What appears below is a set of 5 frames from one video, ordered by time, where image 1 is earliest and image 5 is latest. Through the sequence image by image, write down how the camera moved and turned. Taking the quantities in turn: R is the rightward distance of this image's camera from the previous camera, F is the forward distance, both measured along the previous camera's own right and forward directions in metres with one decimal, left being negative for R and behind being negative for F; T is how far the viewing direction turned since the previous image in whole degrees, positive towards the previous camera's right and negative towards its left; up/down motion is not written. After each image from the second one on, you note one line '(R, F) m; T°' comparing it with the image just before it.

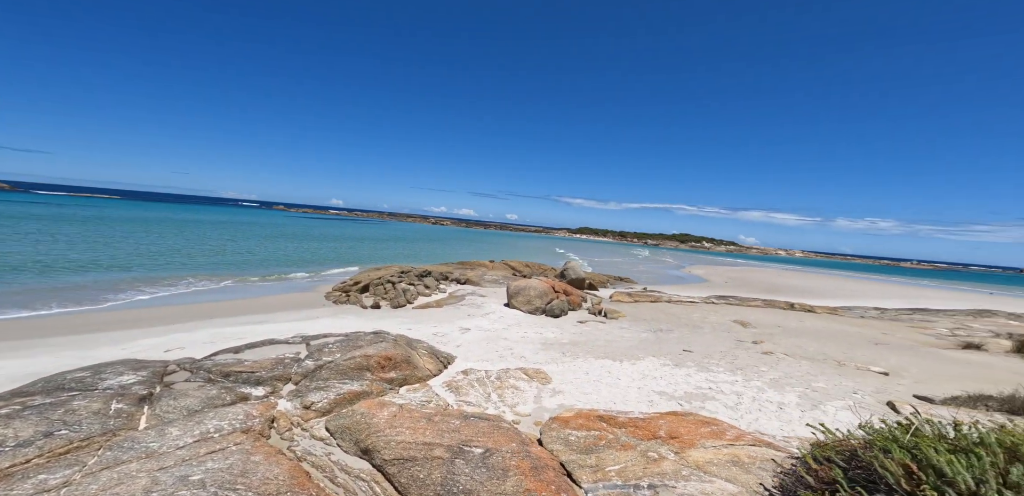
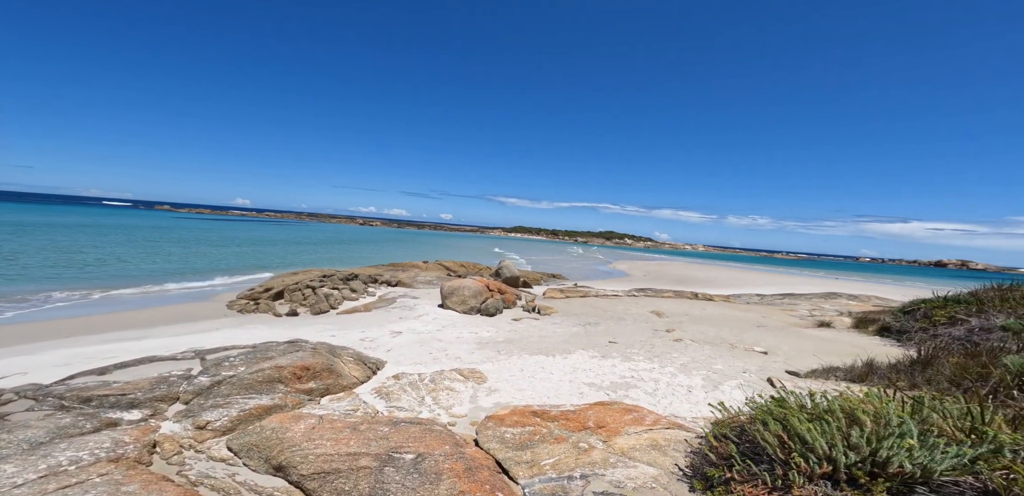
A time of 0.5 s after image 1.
(0.0, 0.0) m; +10°
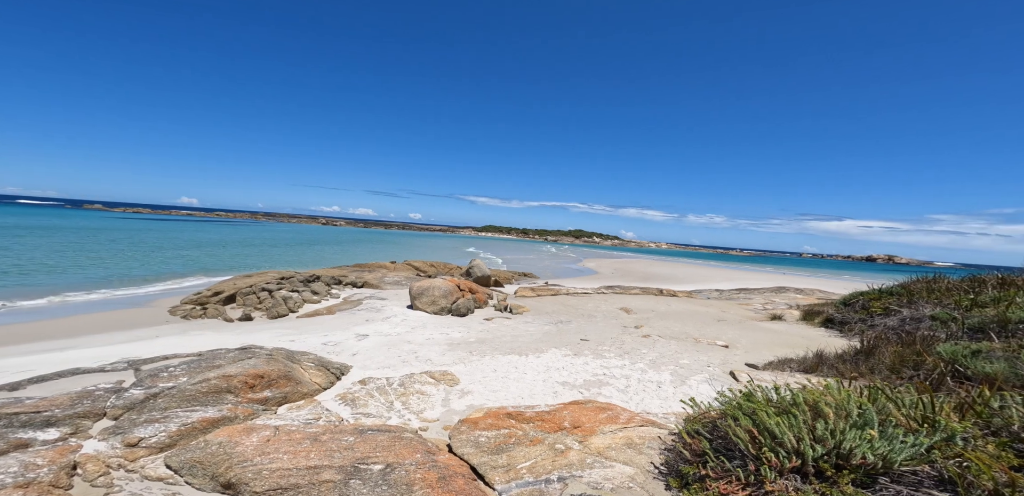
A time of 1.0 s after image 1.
(0.0, +0.1) m; +4°
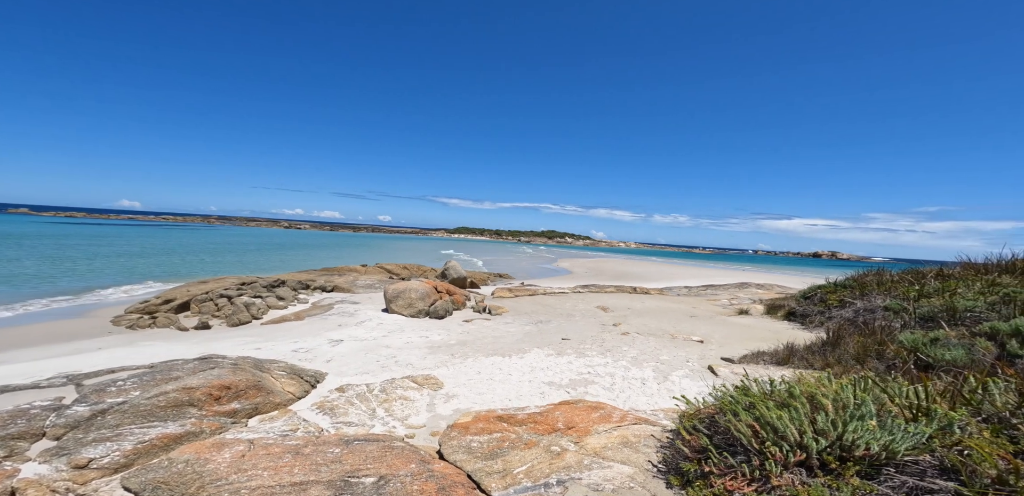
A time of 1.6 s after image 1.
(-0.2, +0.1) m; +4°
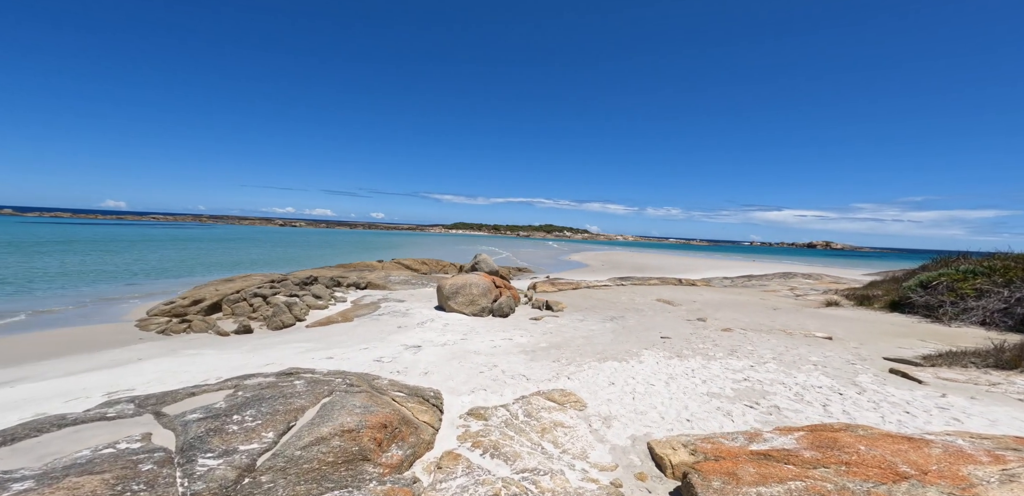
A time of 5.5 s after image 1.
(-2.1, +1.3) m; 0°
